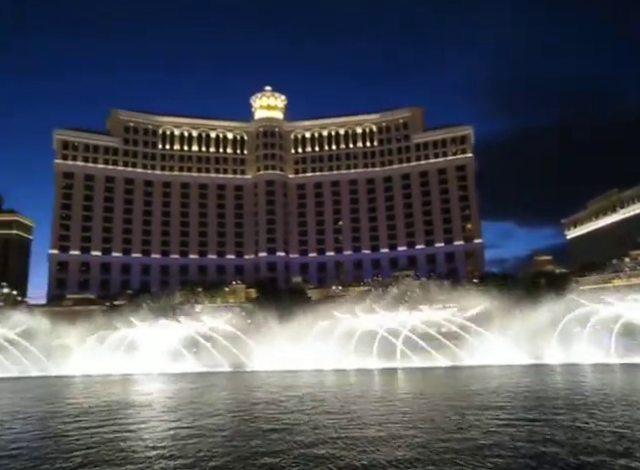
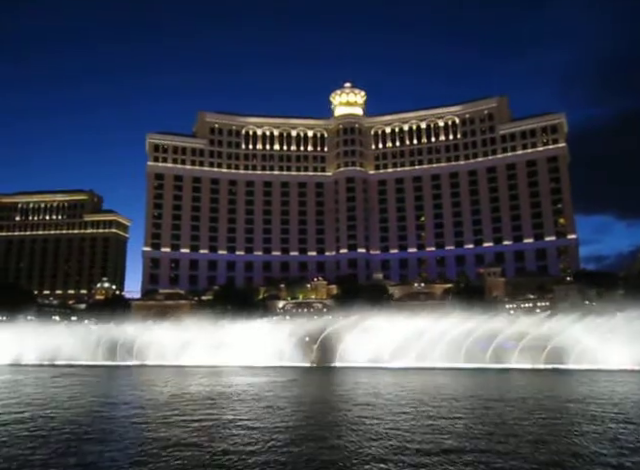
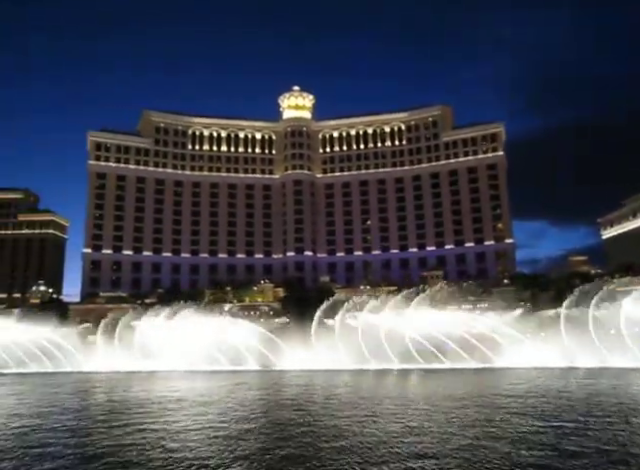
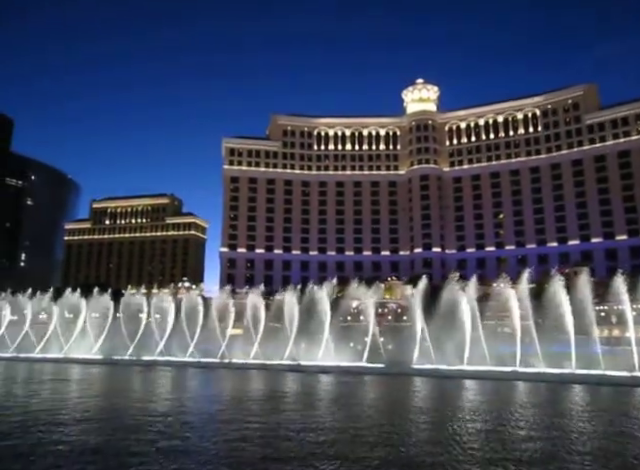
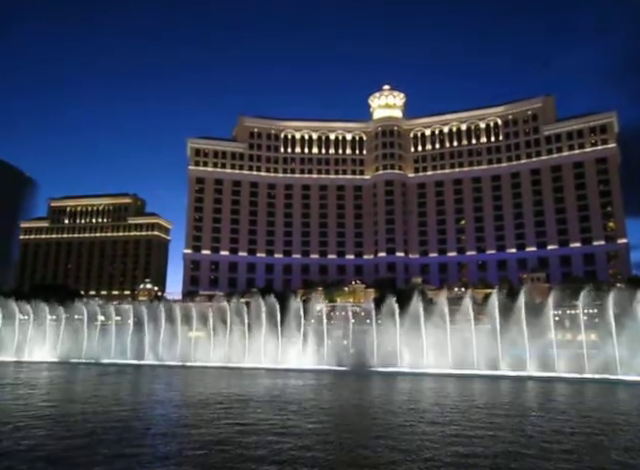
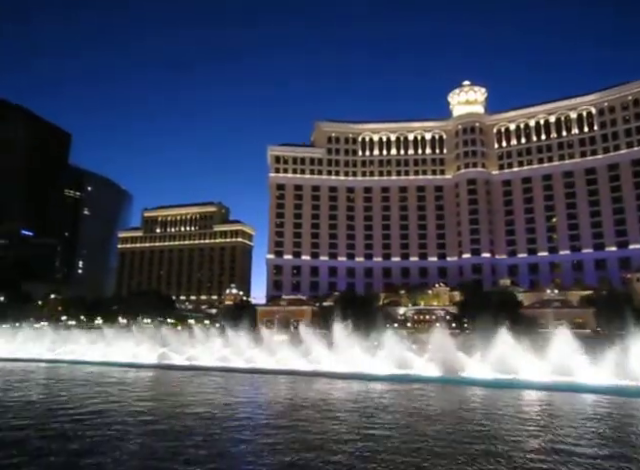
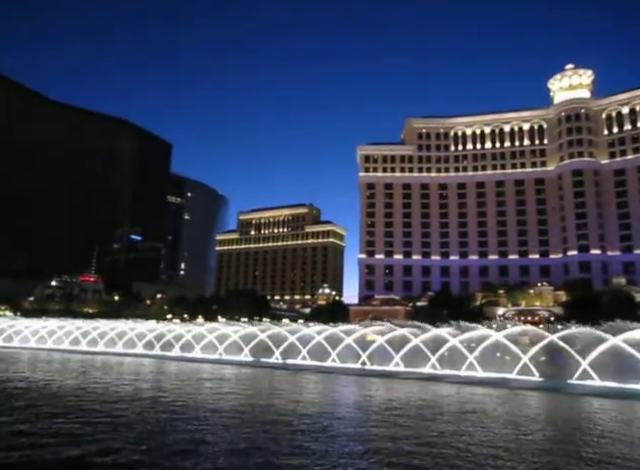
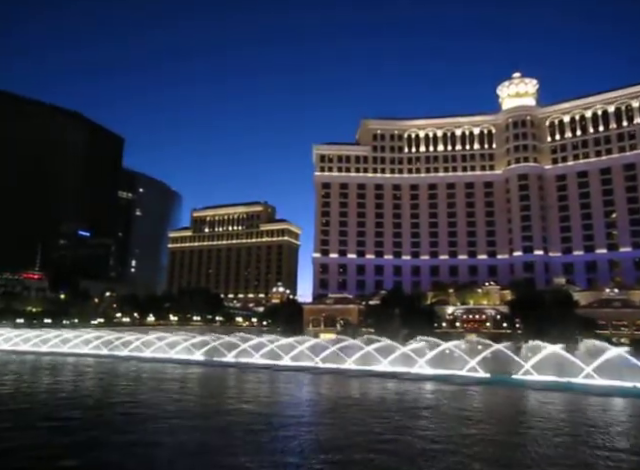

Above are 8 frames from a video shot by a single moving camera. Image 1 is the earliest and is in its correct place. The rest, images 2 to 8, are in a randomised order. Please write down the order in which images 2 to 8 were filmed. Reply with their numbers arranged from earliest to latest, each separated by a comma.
3, 2, 5, 4, 6, 8, 7
